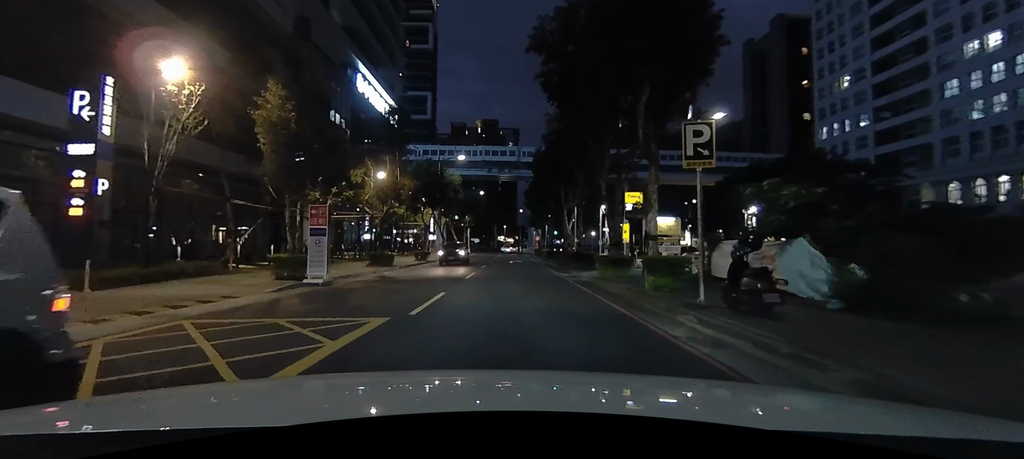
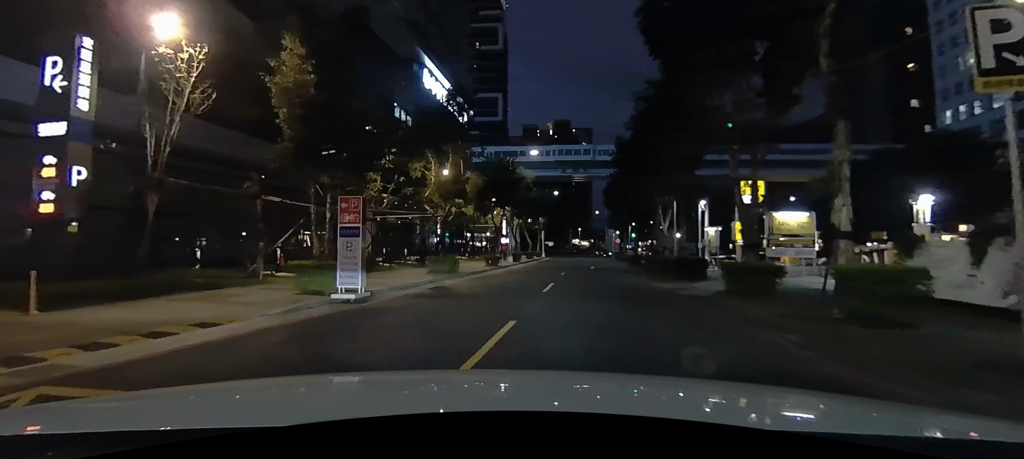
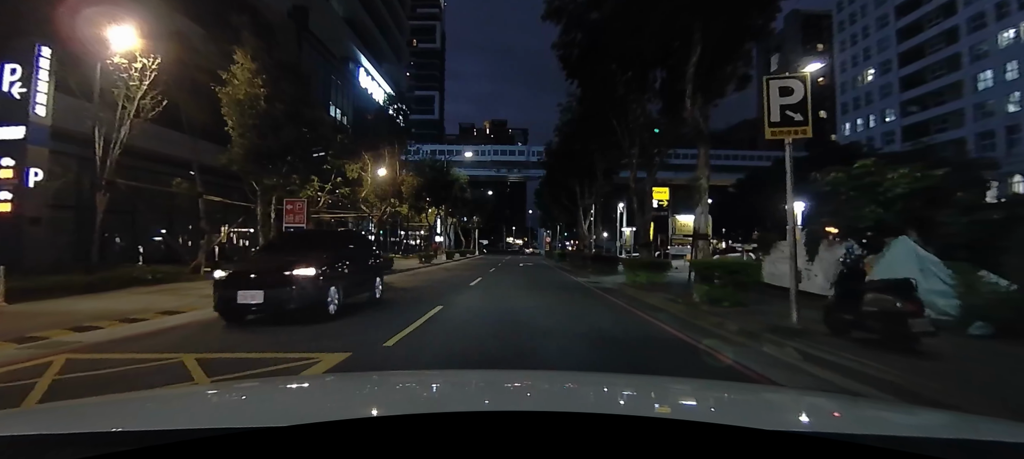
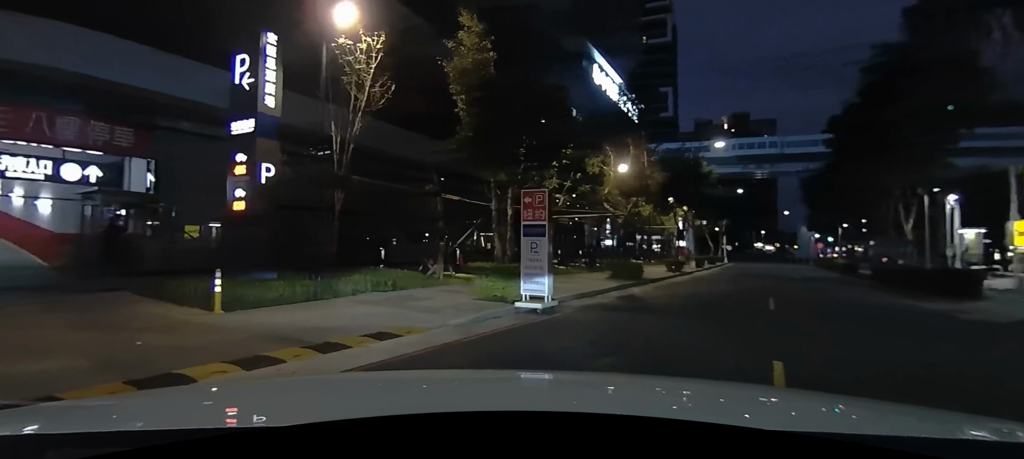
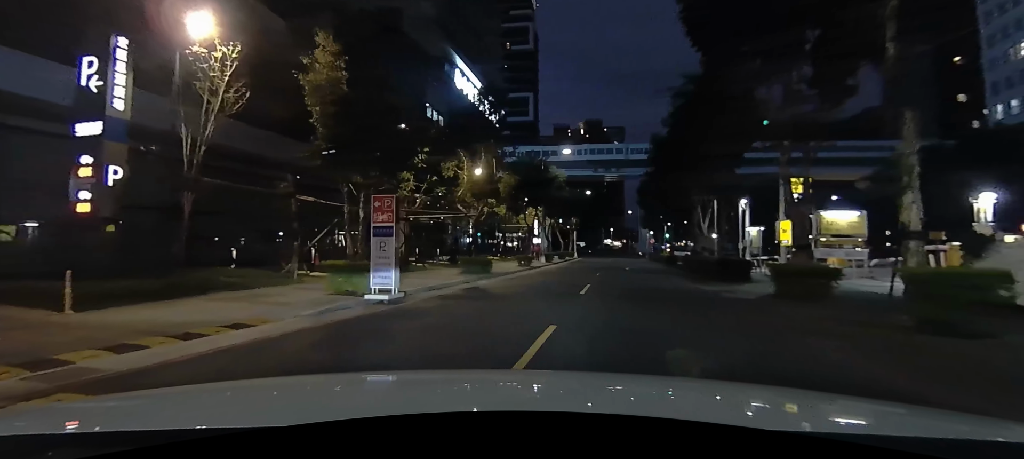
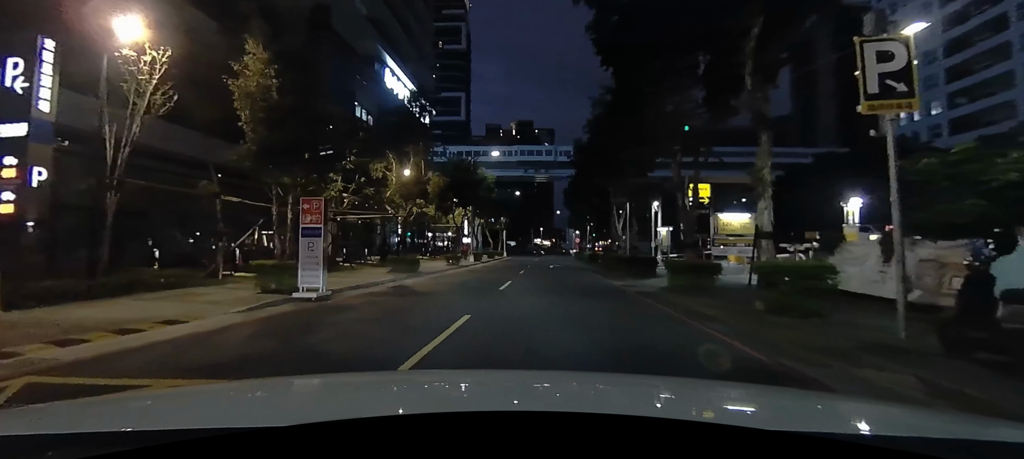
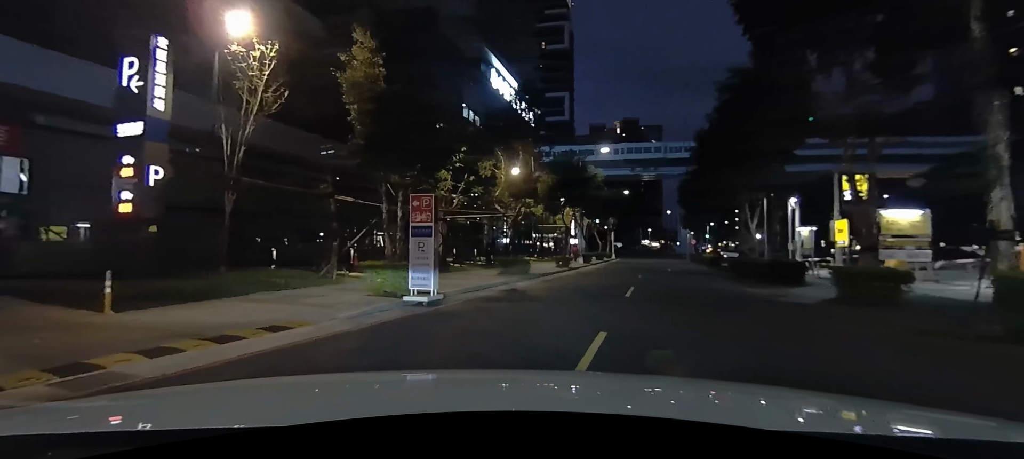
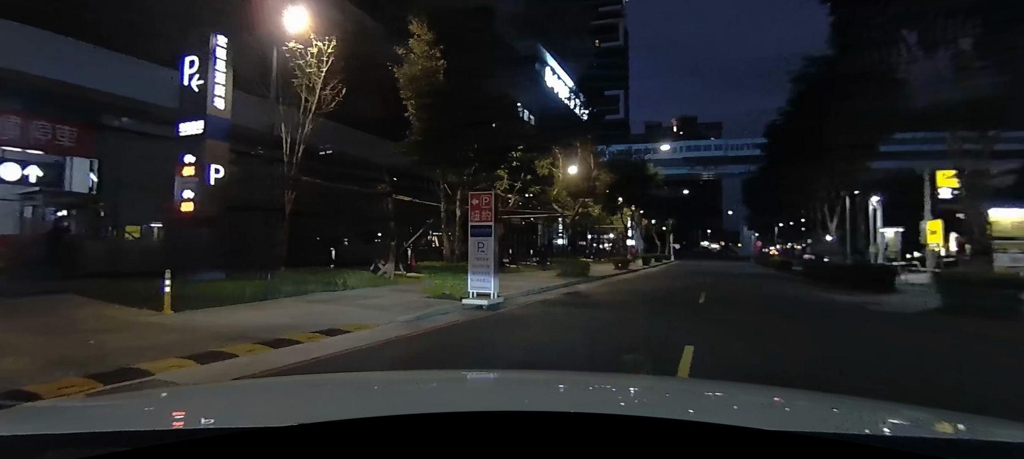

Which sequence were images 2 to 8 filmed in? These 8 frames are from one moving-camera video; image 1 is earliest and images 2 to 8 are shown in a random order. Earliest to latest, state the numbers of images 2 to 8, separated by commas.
3, 6, 2, 5, 7, 8, 4
